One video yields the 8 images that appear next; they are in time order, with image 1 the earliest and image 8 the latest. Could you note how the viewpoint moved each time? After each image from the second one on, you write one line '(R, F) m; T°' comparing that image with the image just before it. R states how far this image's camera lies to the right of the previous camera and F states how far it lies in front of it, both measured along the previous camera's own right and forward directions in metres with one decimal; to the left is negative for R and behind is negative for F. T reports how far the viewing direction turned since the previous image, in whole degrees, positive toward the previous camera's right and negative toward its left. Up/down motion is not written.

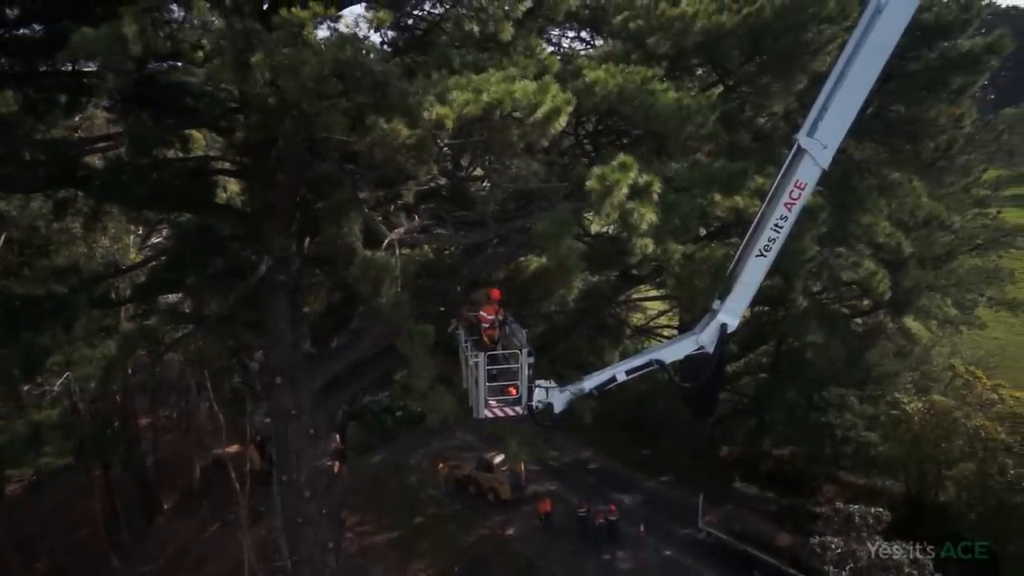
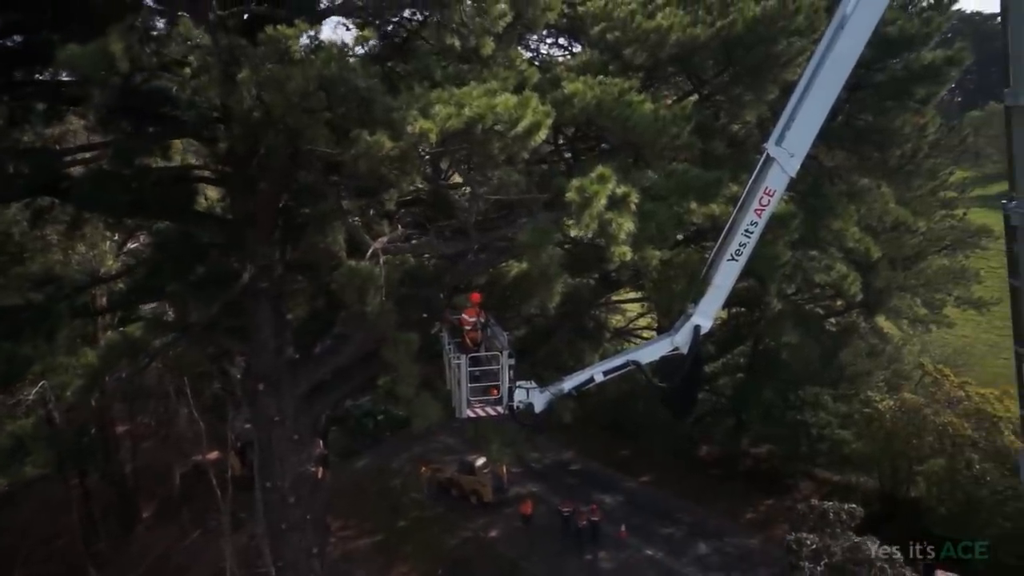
(0.0, -0.1) m; +2°
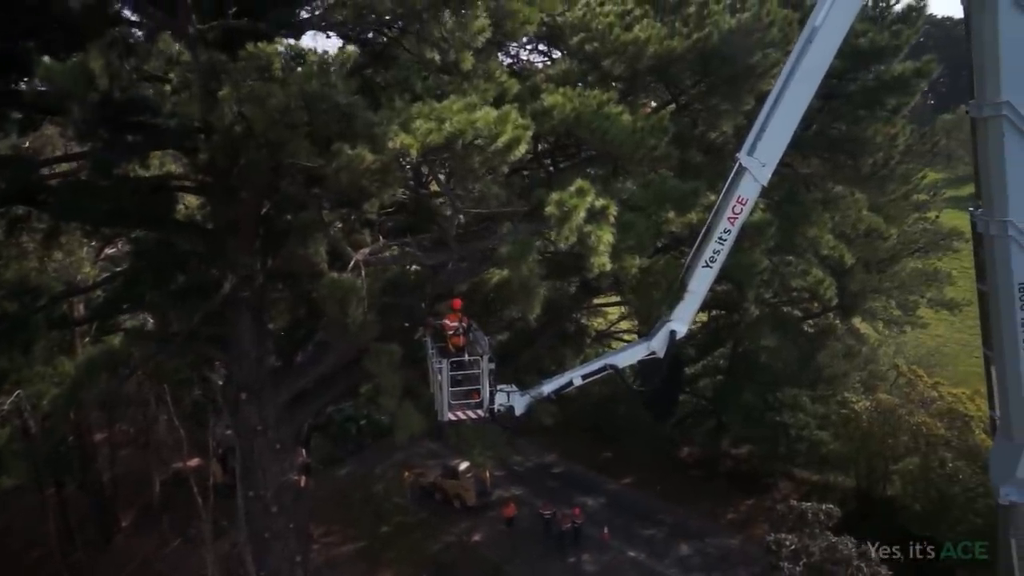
(0.0, -0.1) m; +1°
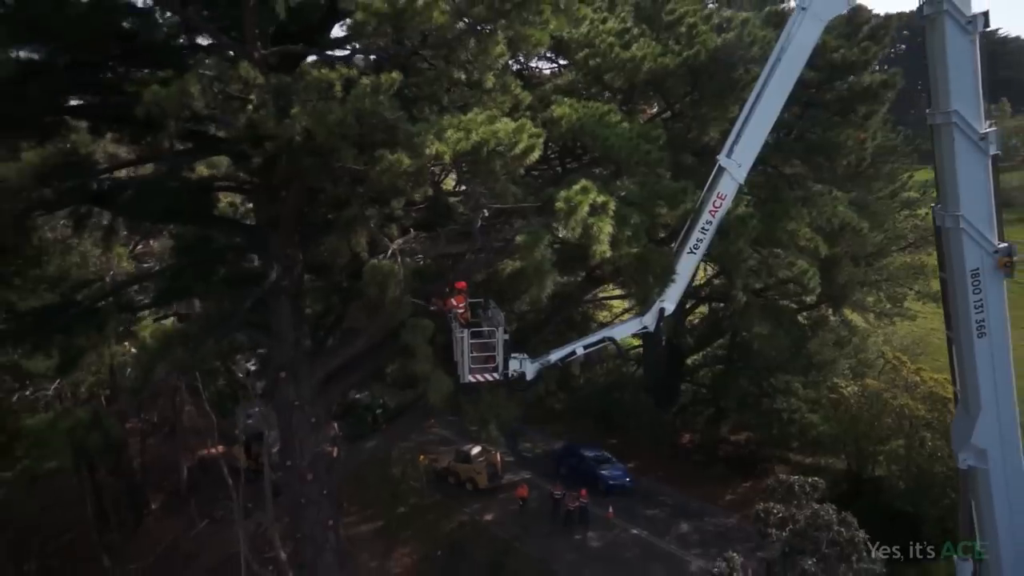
(-0.1, -1.0) m; -1°
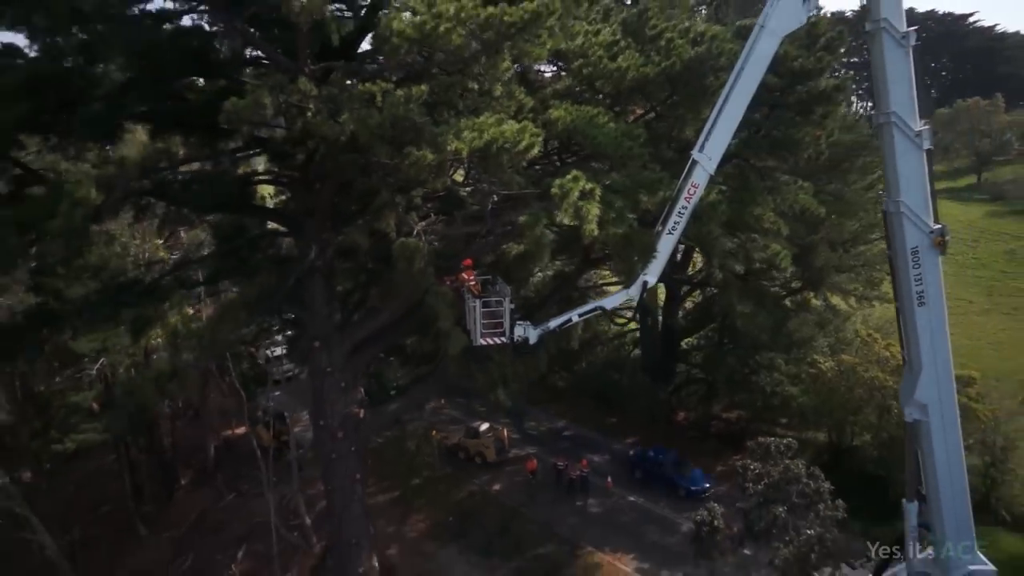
(0.0, -1.4) m; 0°
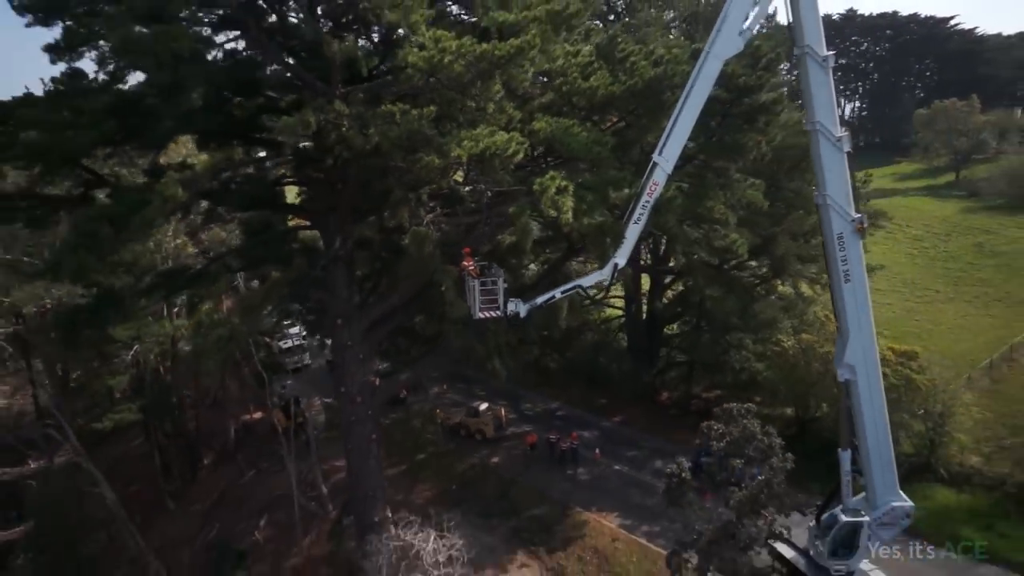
(+0.1, -2.0) m; 0°
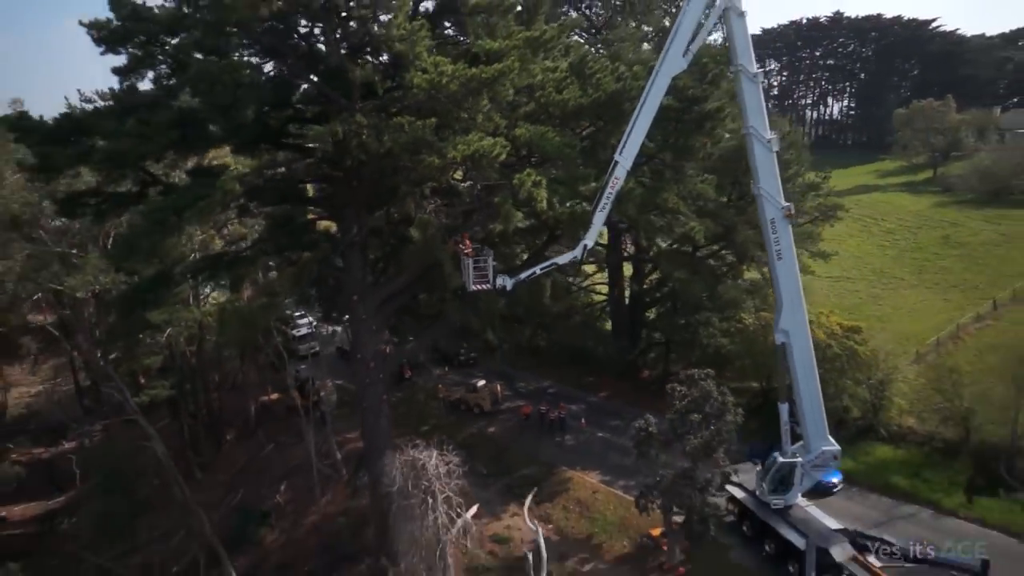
(+0.3, -2.4) m; 0°
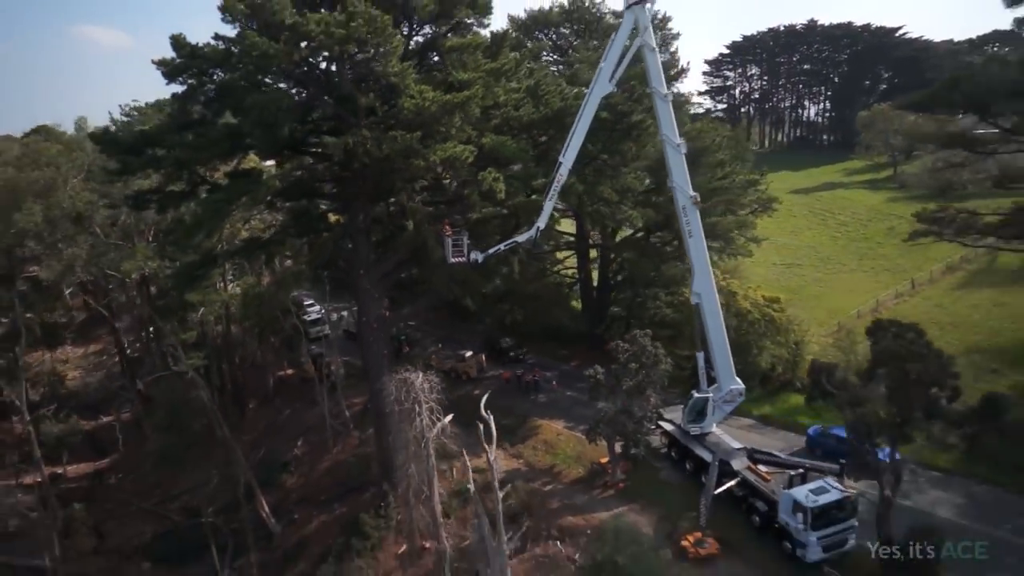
(+0.8, -4.2) m; 0°
